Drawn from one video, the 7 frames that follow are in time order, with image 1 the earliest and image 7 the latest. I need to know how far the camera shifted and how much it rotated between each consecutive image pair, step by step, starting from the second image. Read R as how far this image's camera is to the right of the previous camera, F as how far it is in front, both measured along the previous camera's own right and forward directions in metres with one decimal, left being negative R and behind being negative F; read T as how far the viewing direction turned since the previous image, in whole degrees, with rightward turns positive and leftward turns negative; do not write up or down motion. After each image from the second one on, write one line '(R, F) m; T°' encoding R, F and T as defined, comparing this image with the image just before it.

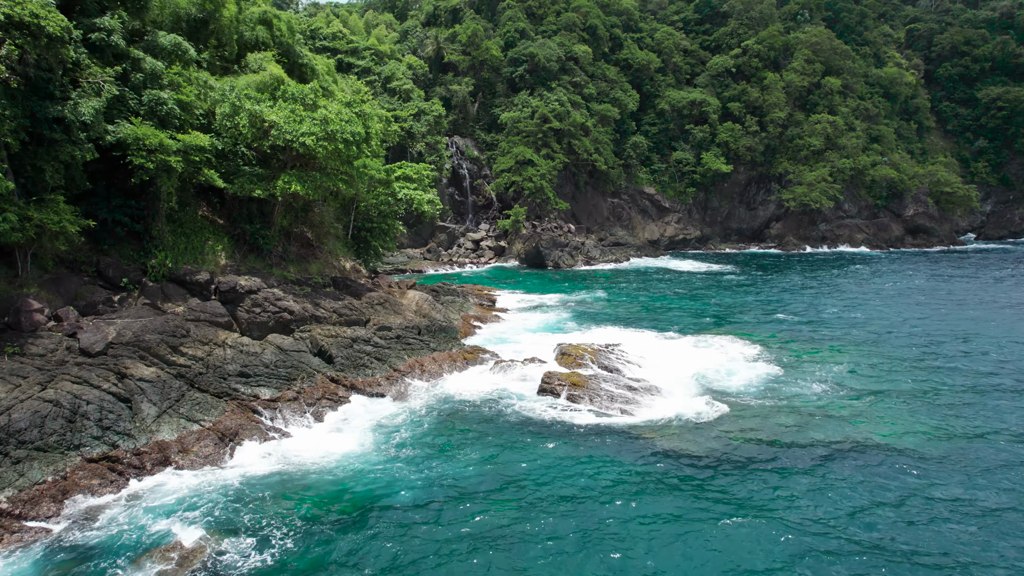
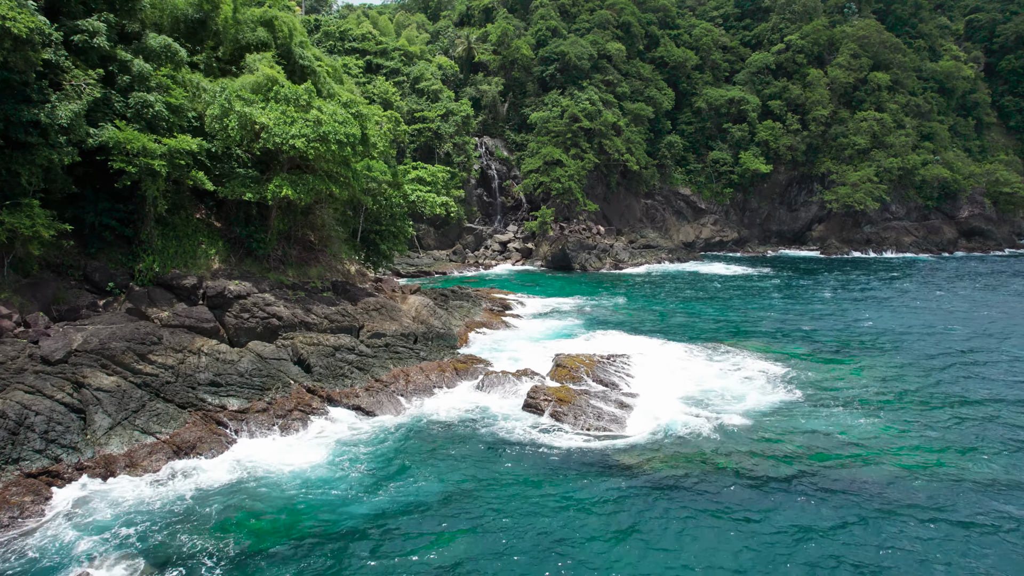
(+1.1, +0.7) m; -4°
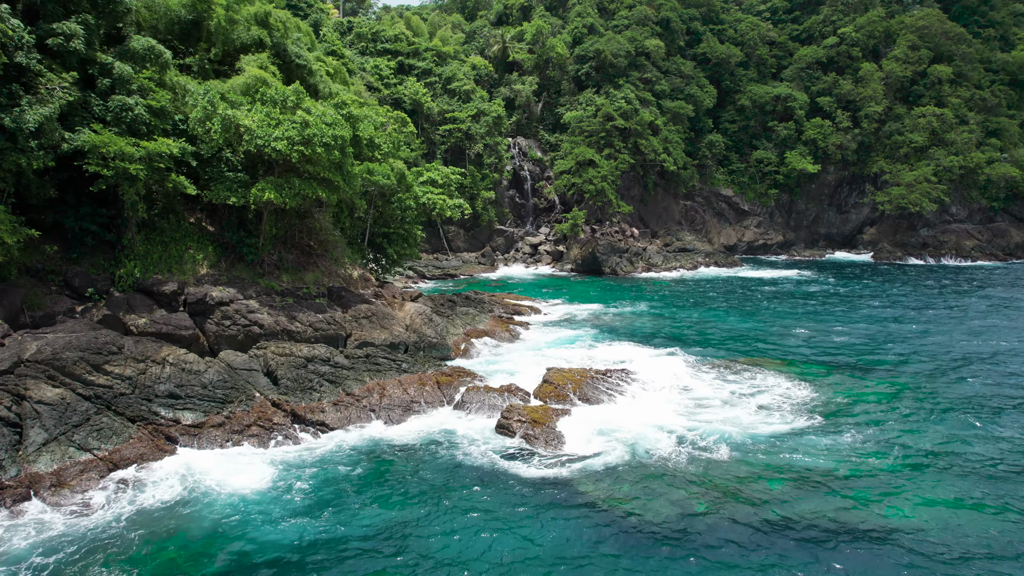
(+1.4, +0.9) m; -5°
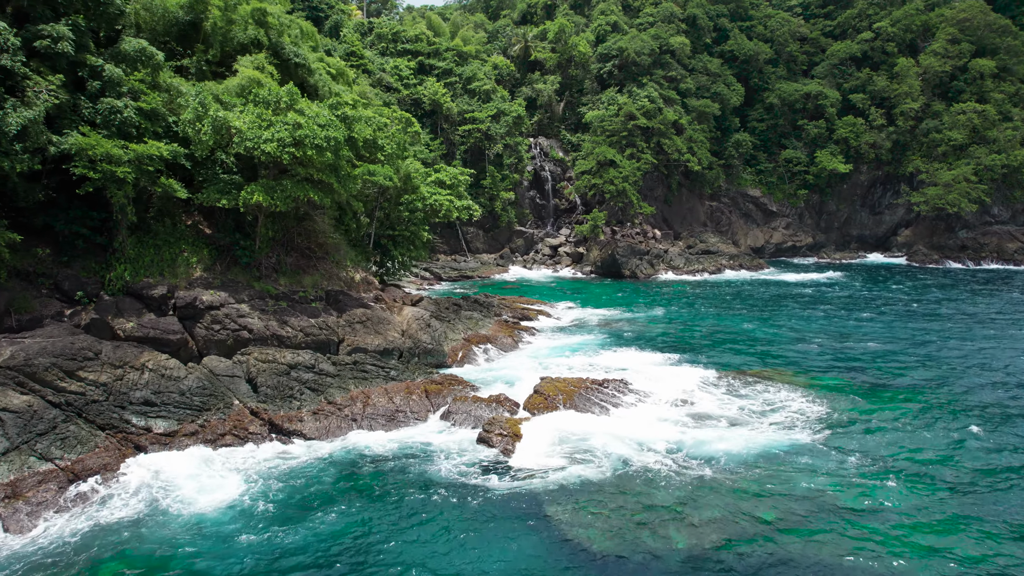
(+0.8, +0.5) m; -3°
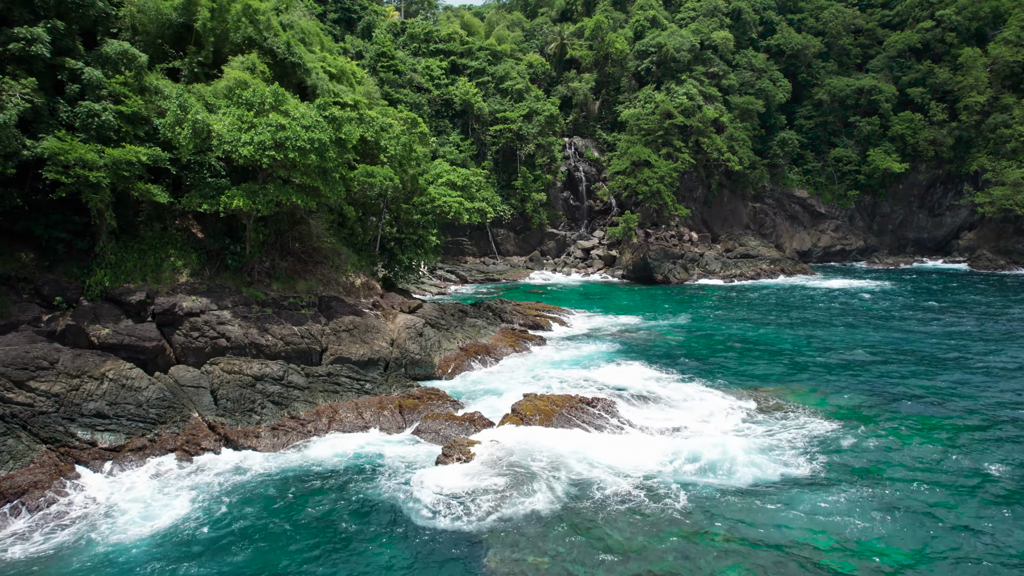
(+1.4, +0.9) m; -5°
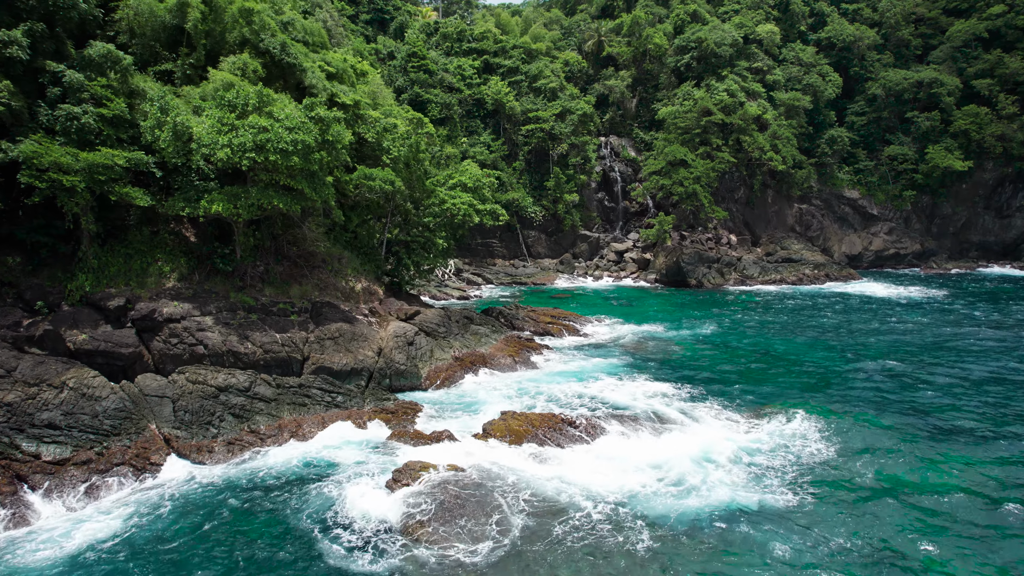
(+1.4, +0.9) m; -5°
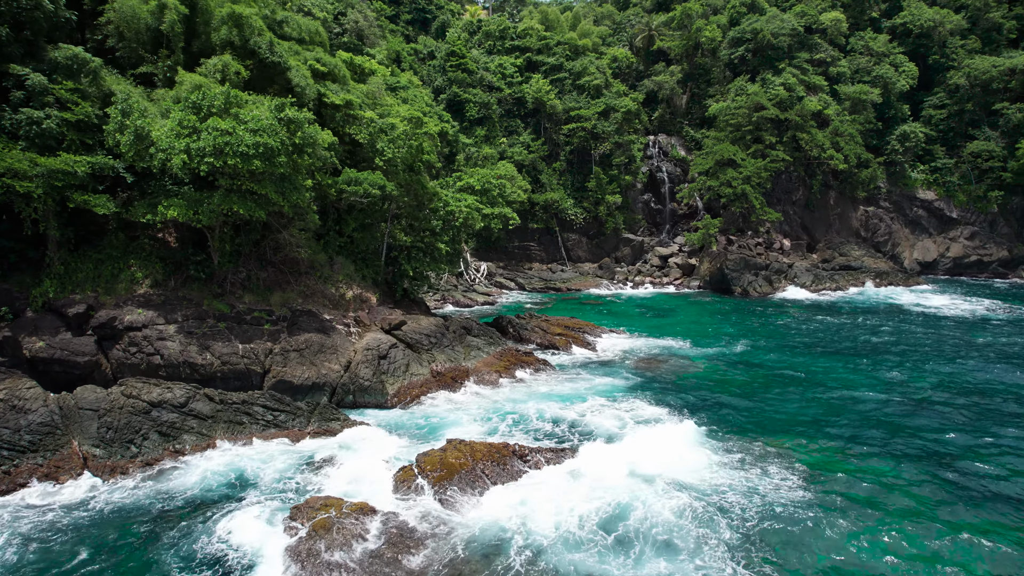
(+2.1, +1.3) m; -7°
